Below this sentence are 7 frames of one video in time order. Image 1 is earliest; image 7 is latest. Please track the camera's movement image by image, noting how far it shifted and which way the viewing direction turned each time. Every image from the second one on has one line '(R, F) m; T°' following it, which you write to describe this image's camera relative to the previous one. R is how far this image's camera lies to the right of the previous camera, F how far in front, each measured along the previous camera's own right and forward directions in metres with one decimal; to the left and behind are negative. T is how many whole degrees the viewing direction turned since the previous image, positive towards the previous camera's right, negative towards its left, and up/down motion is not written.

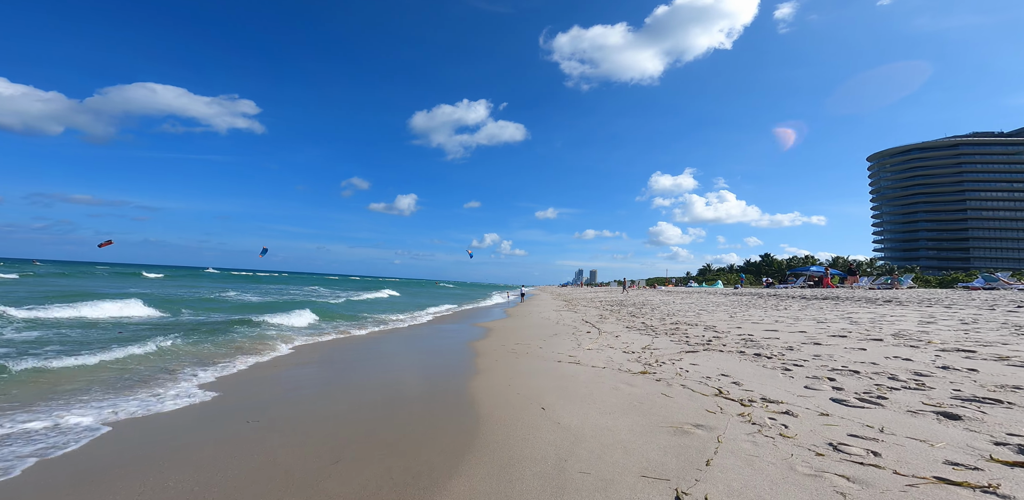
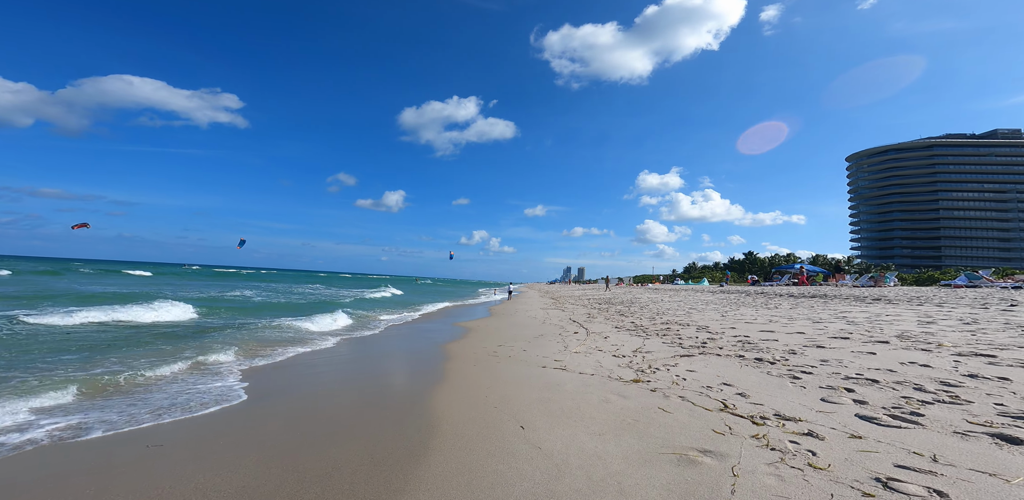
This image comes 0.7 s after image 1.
(+0.1, +0.6) m; +2°
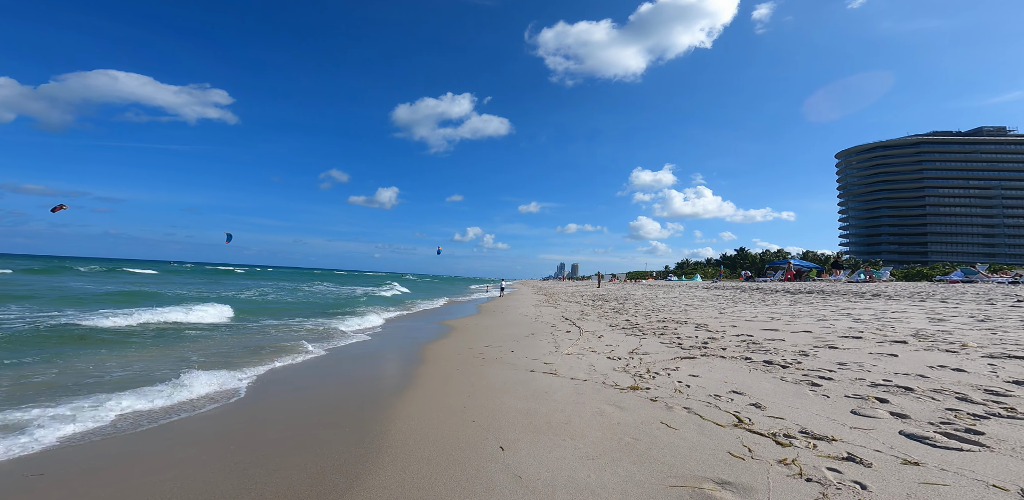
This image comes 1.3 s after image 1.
(+0.1, +0.6) m; +1°
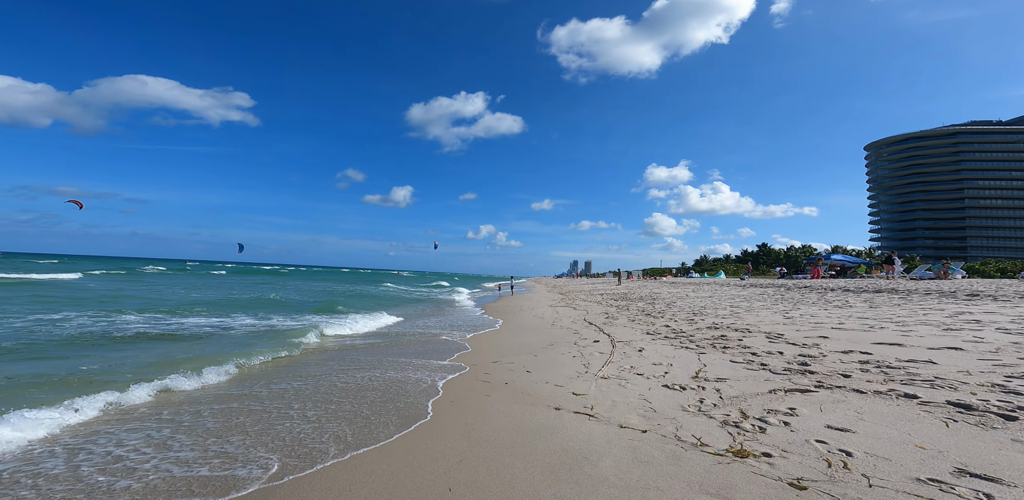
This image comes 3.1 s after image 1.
(0.0, +2.0) m; -2°
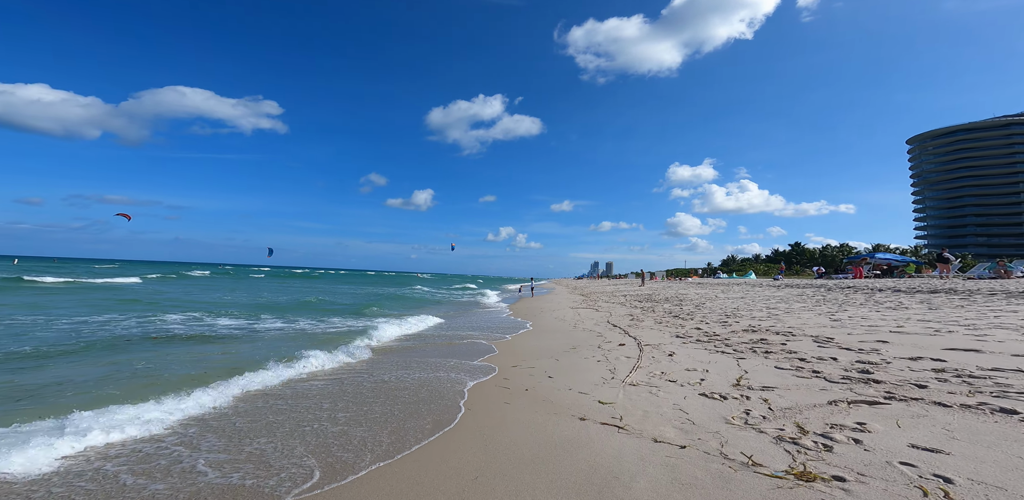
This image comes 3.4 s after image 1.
(0.0, +0.5) m; -3°
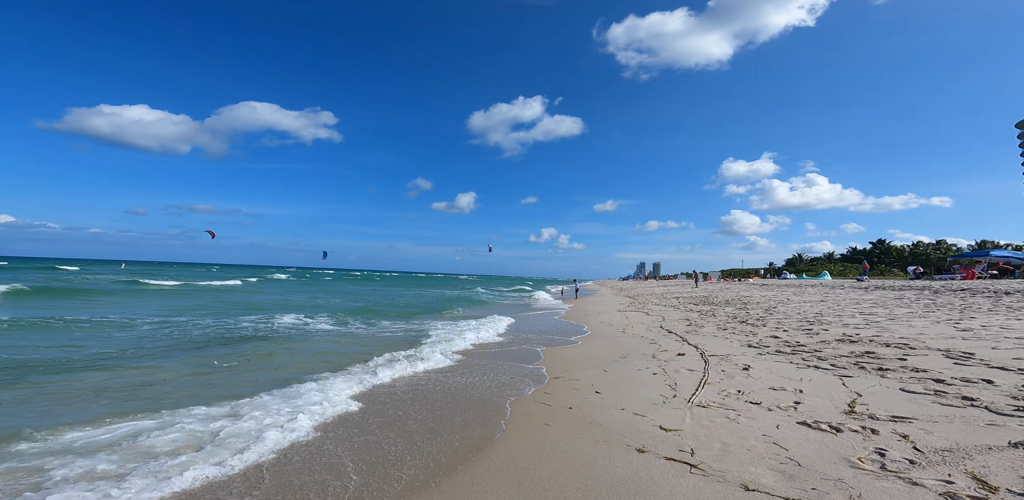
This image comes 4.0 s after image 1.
(0.0, +1.0) m; -5°
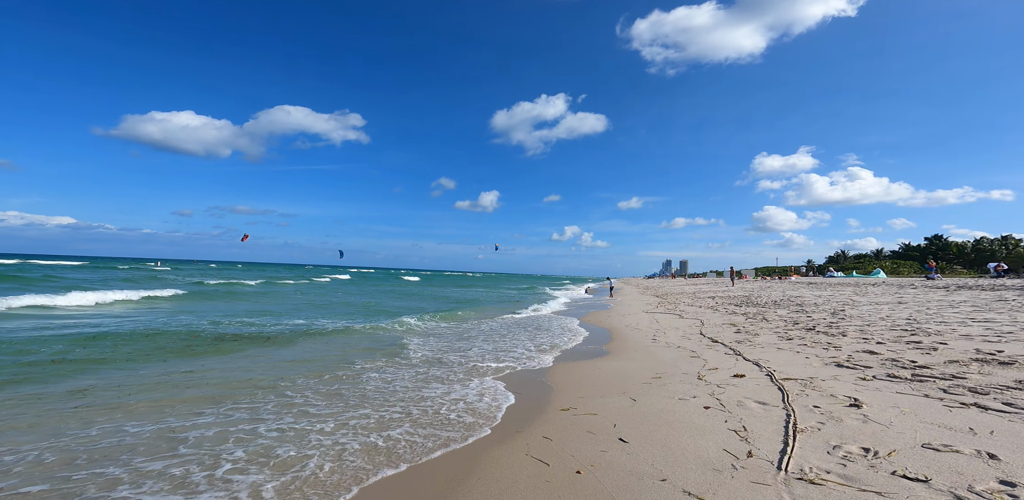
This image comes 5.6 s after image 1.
(+0.4, +2.0) m; -3°
